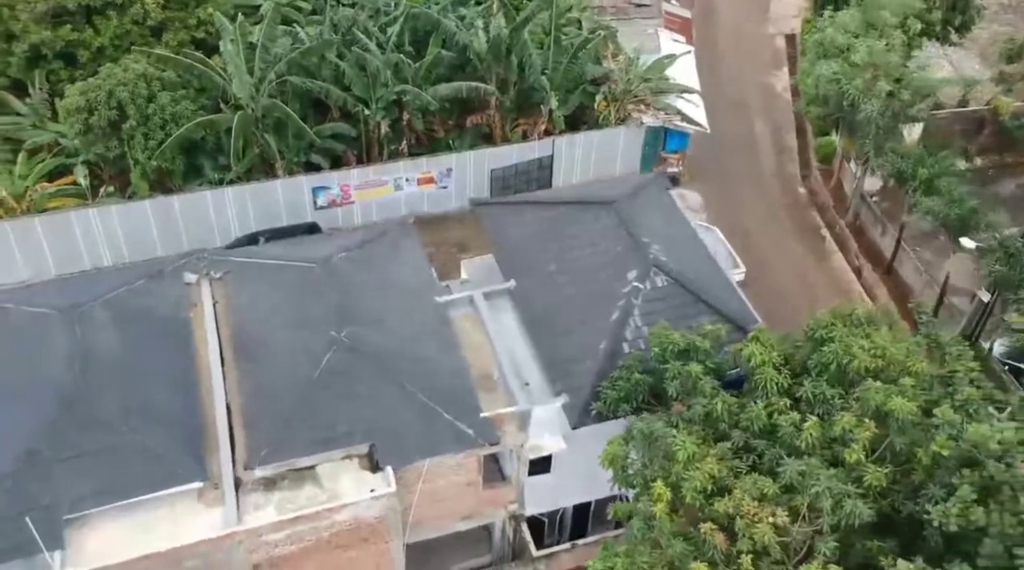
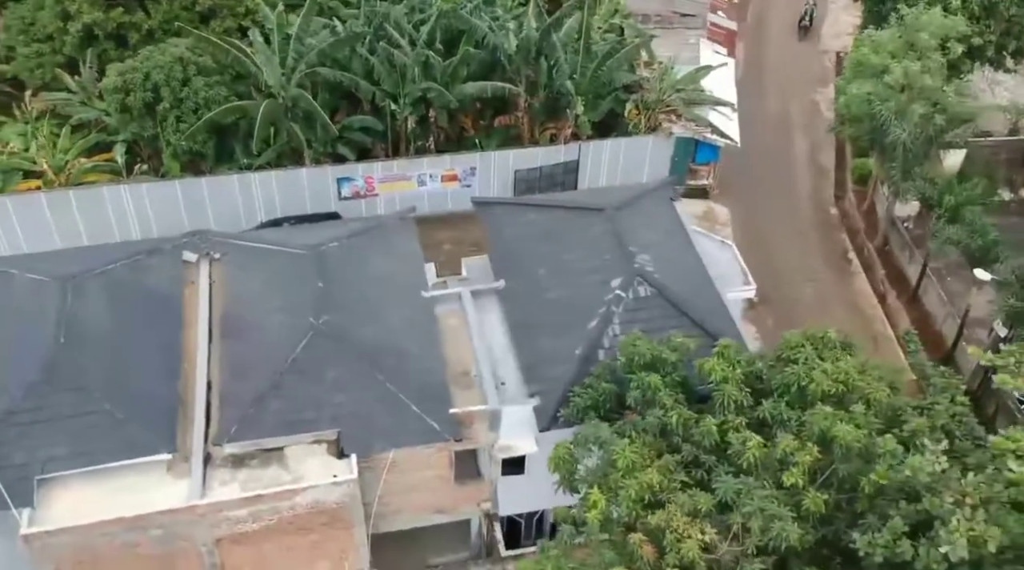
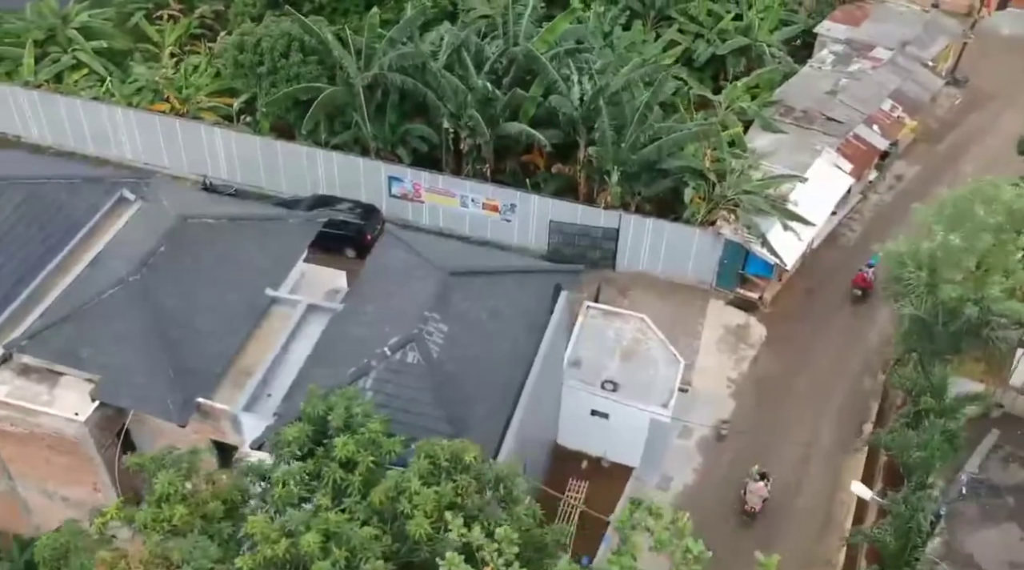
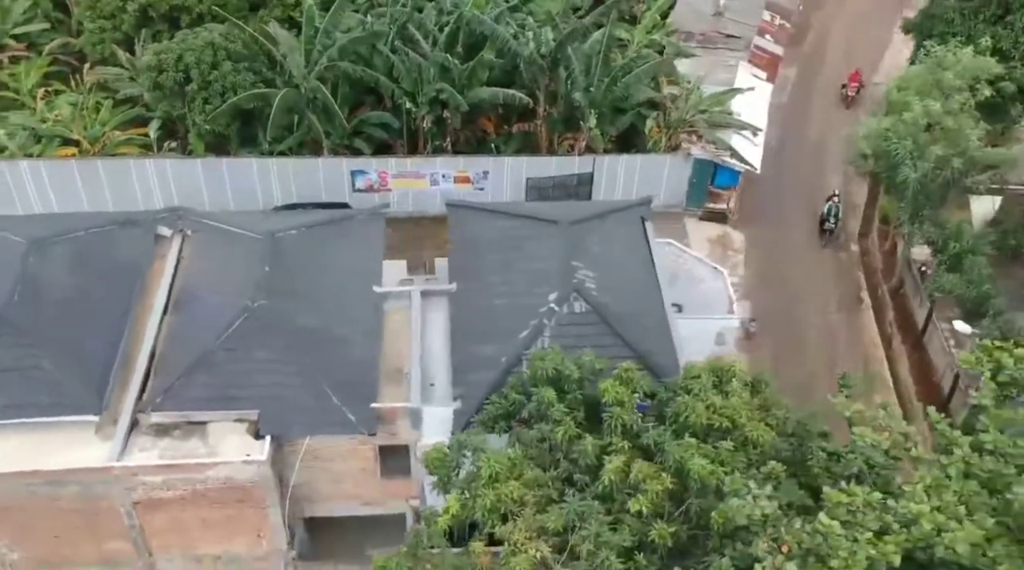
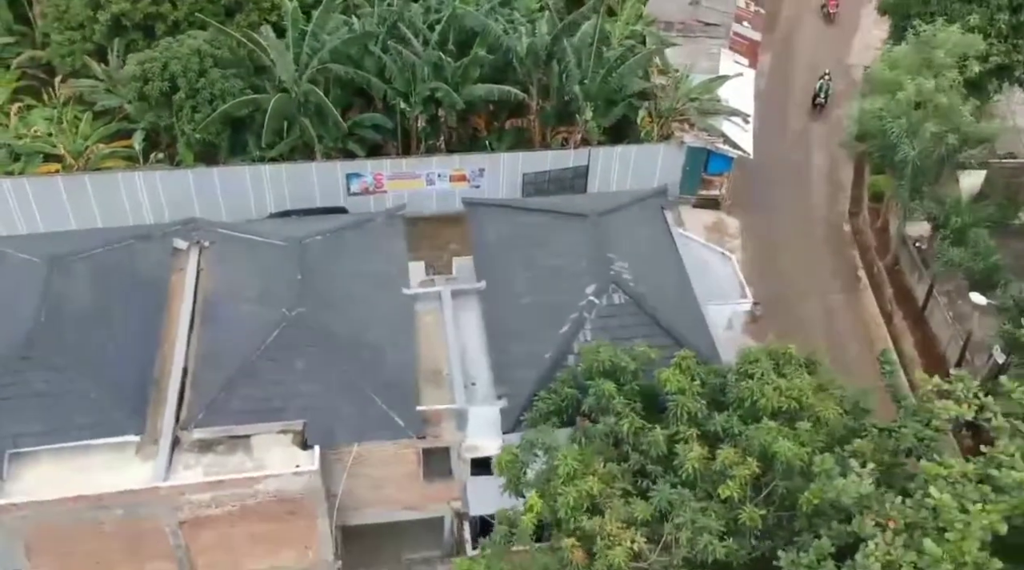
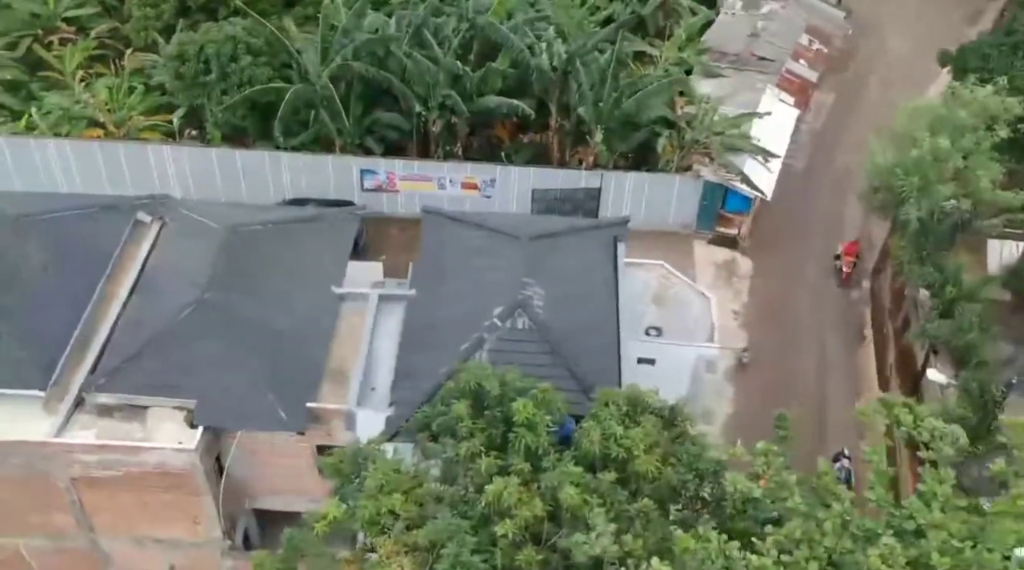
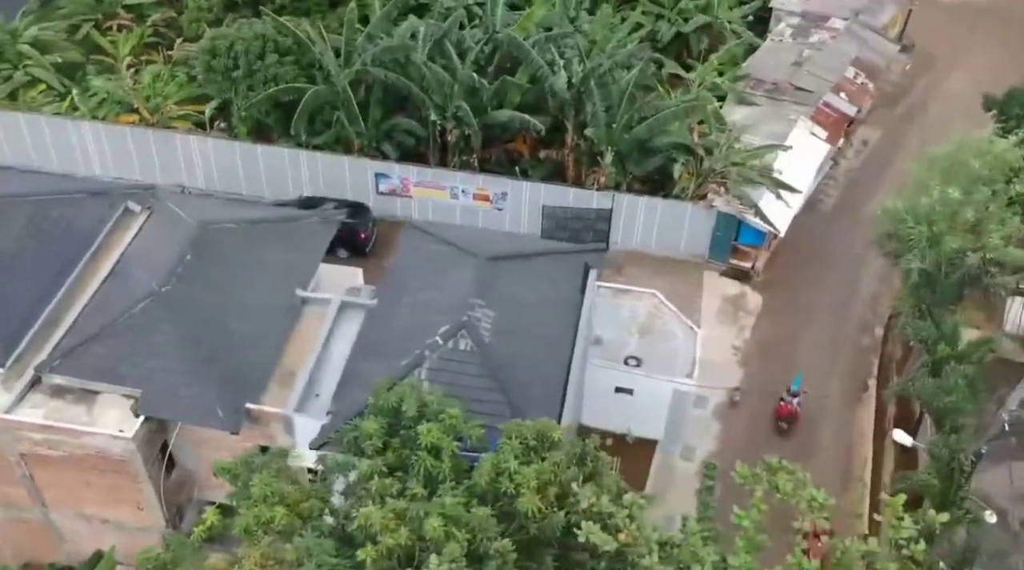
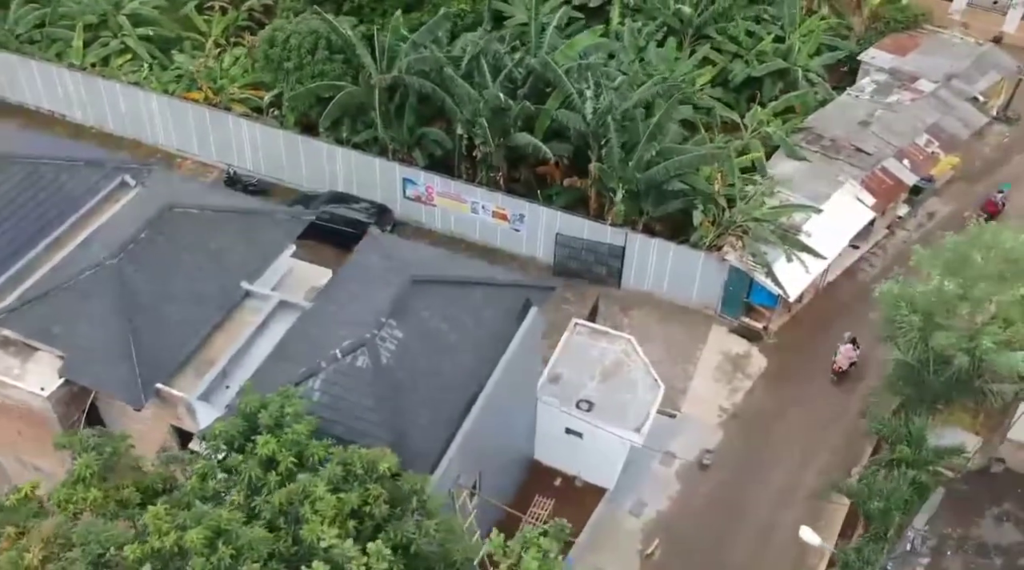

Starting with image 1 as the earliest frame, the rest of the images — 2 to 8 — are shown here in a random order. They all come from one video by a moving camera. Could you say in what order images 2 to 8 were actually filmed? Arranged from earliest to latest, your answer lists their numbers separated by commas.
2, 5, 4, 6, 7, 3, 8
